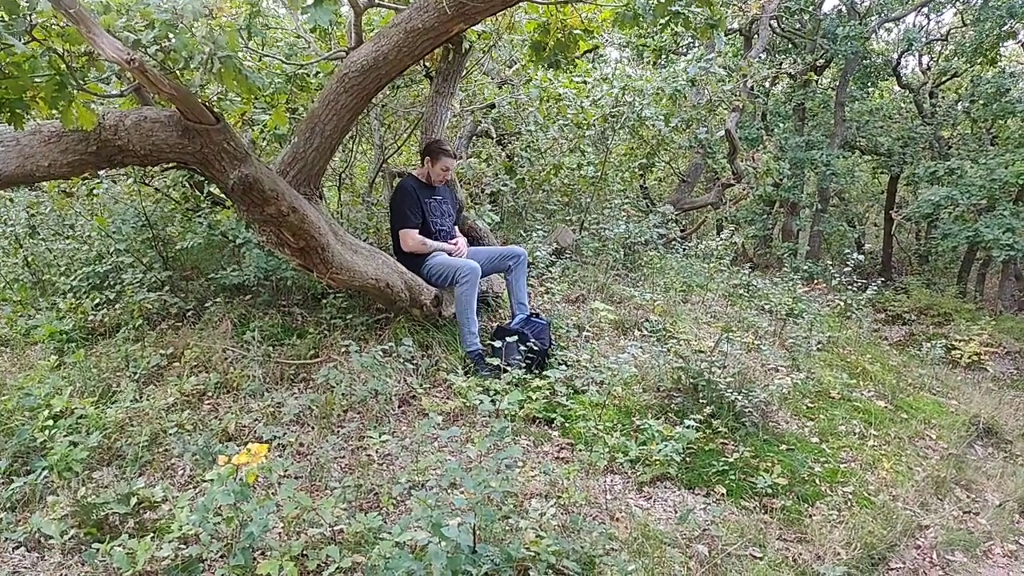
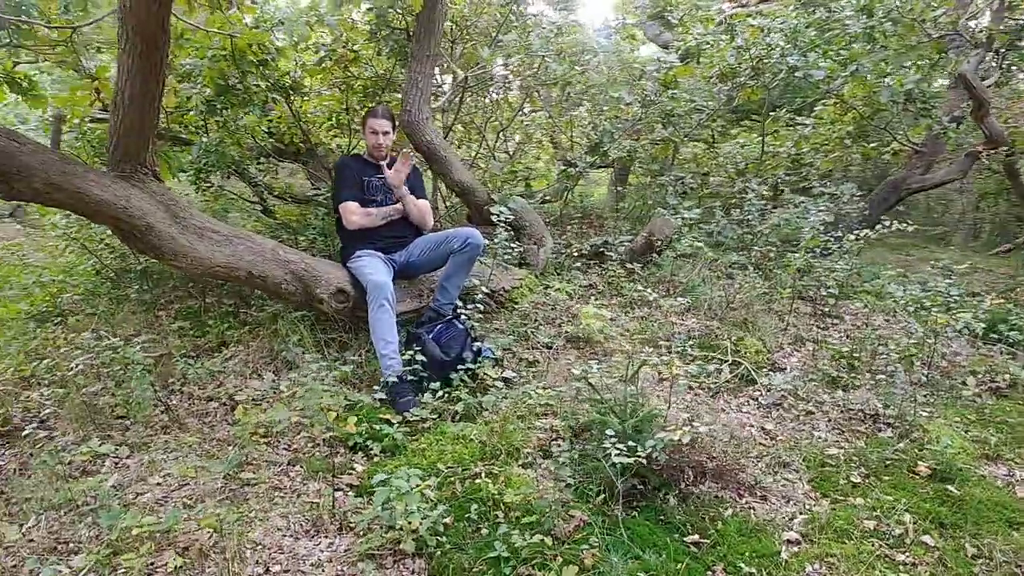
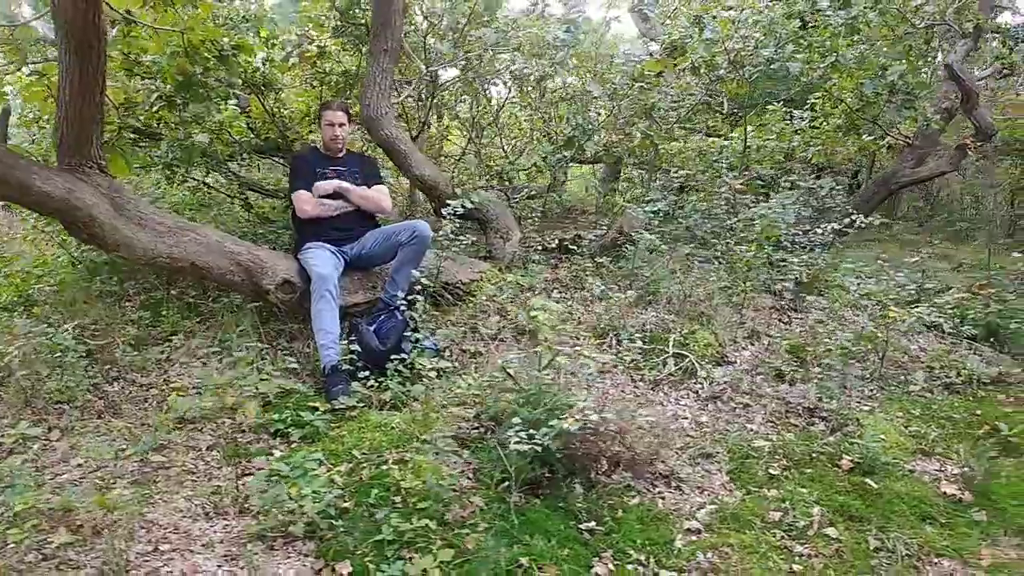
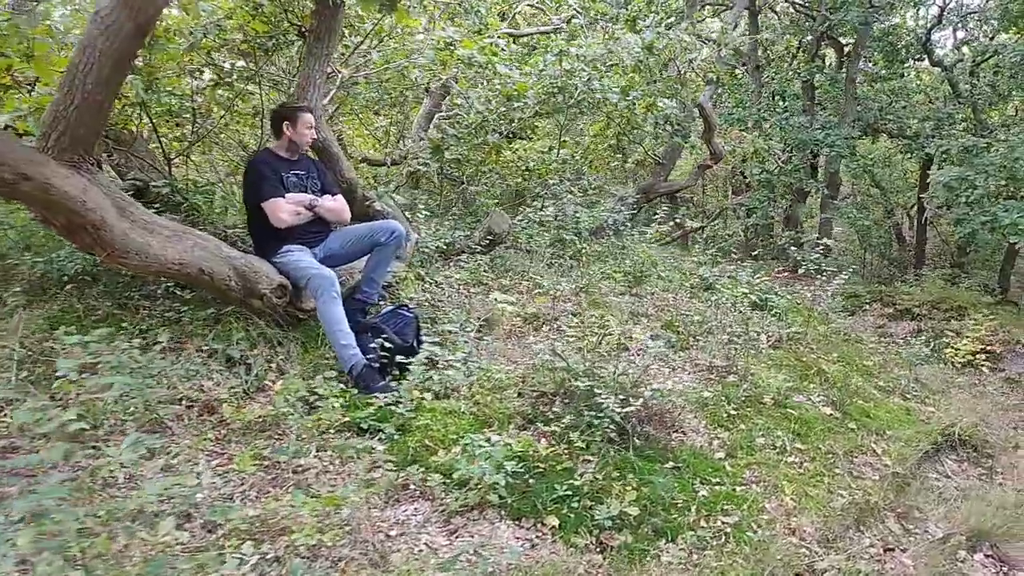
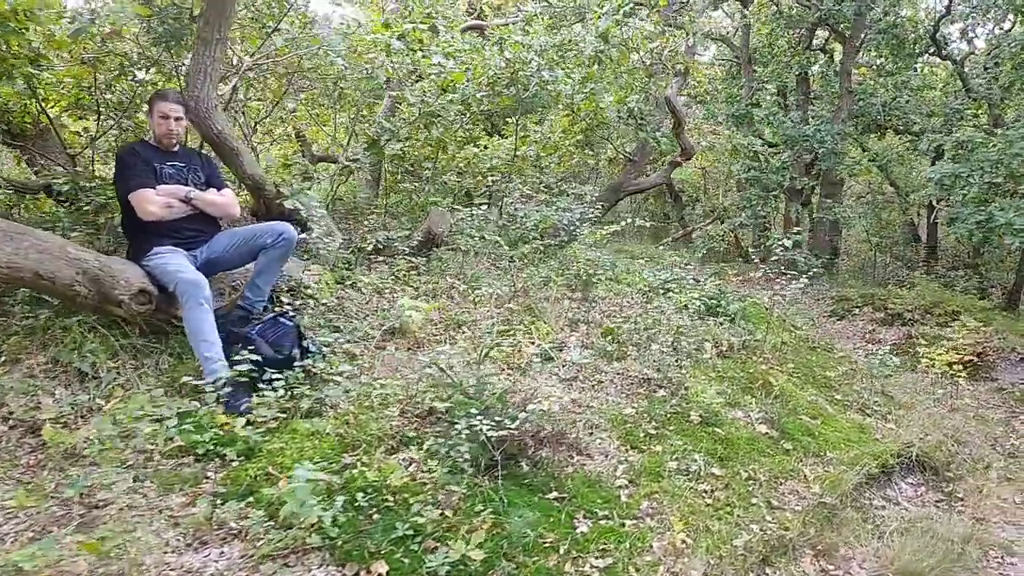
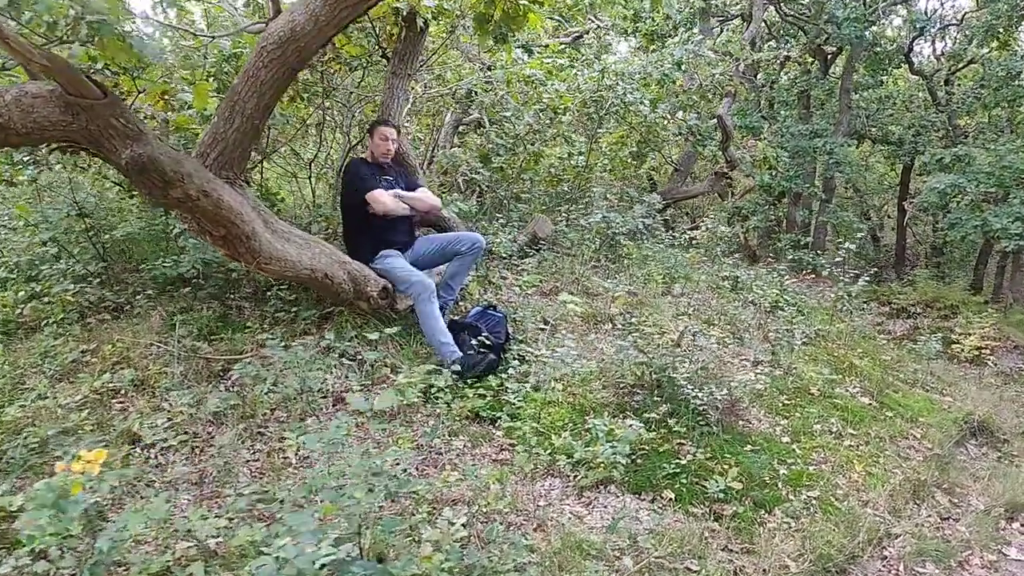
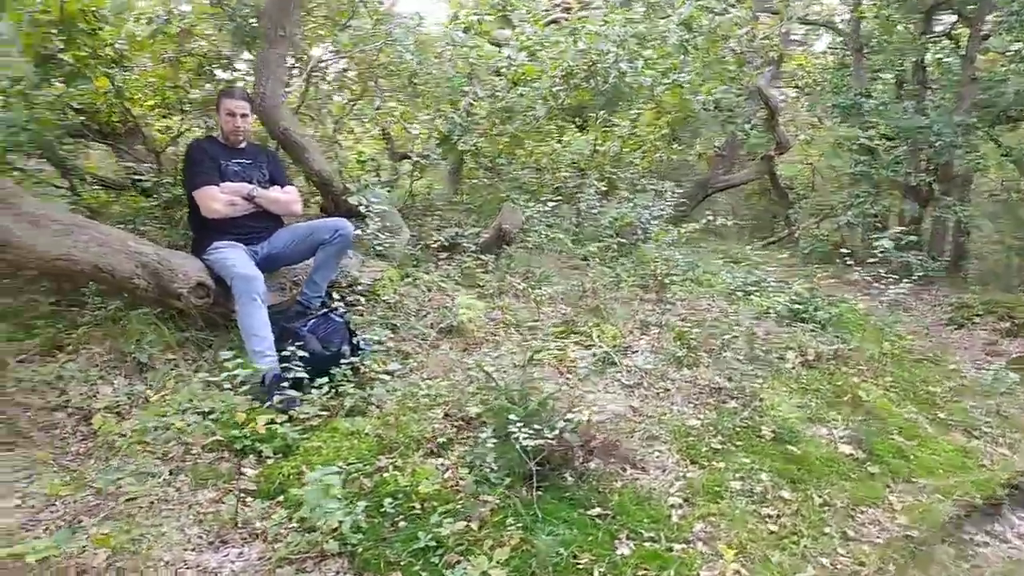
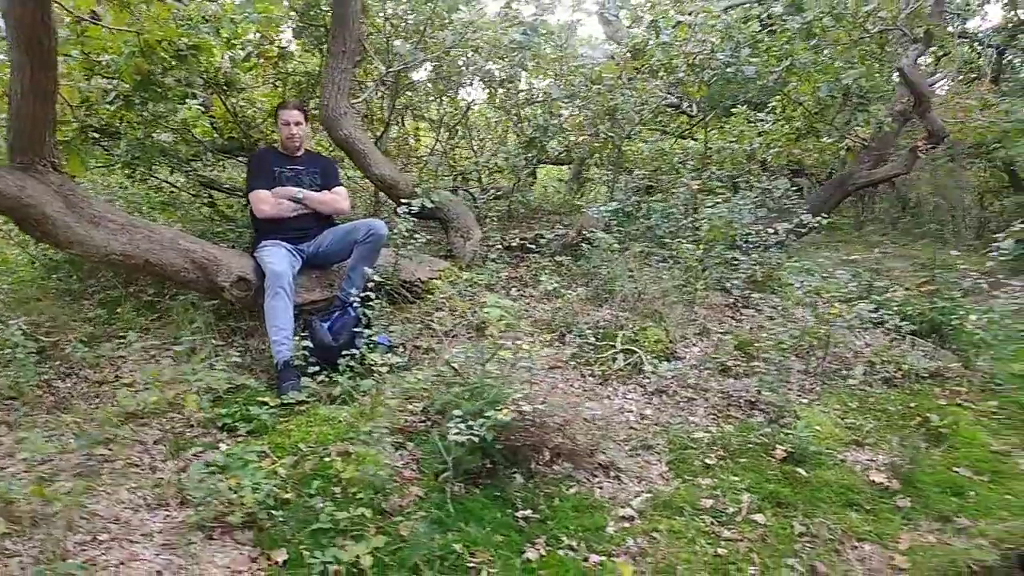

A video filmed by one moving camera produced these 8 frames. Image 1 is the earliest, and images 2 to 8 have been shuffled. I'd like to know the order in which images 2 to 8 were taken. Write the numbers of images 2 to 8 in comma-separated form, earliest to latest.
6, 4, 5, 7, 2, 3, 8
